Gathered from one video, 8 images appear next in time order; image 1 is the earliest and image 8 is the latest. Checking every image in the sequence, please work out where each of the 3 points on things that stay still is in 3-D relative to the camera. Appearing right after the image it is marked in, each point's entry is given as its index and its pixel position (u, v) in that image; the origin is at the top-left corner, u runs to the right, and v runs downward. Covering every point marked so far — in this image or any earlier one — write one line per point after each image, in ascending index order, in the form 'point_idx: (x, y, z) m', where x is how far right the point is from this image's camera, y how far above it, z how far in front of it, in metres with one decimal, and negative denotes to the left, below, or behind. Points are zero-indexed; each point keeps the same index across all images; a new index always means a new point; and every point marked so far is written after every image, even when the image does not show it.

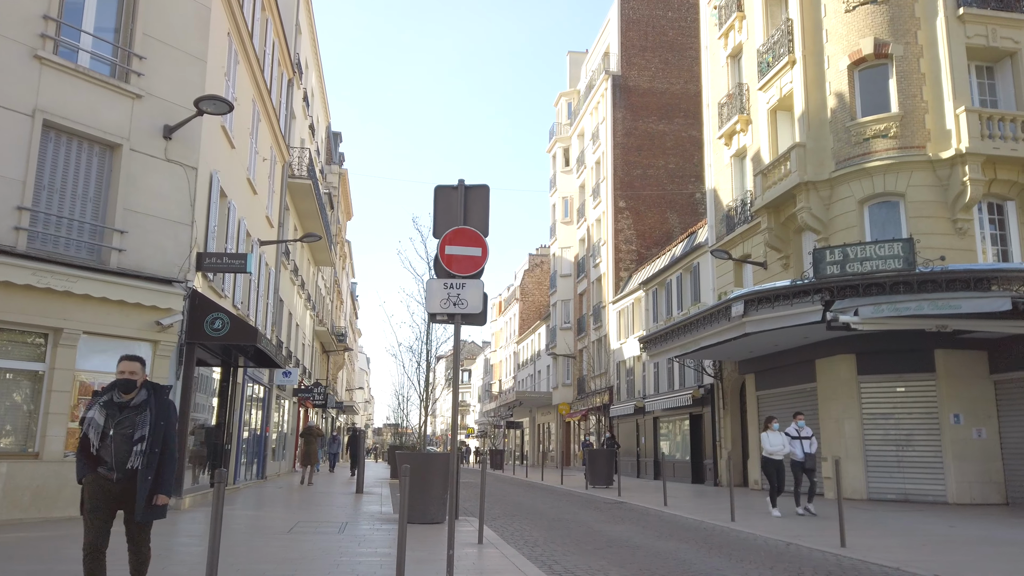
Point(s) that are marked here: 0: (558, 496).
0: (+1.1, -5.2, +18.7) m
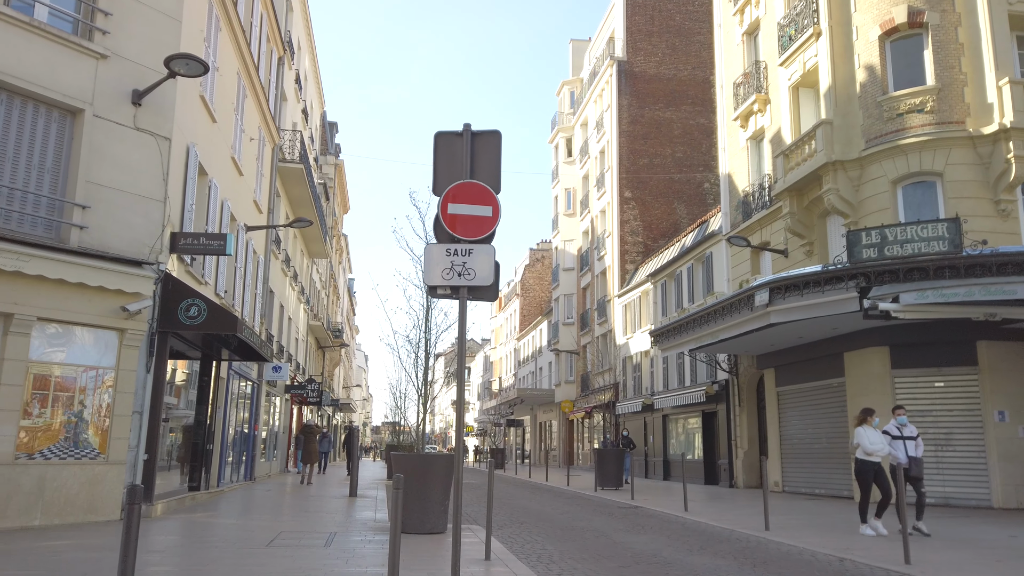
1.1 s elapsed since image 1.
0: (+1.3, -4.9, +17.3) m
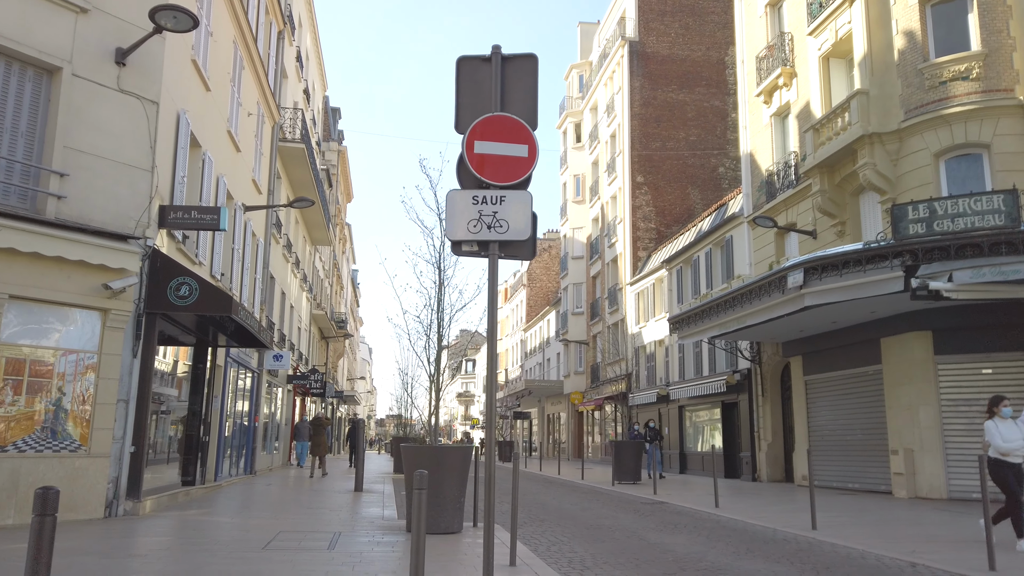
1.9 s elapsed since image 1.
0: (+1.6, -4.5, +16.3) m
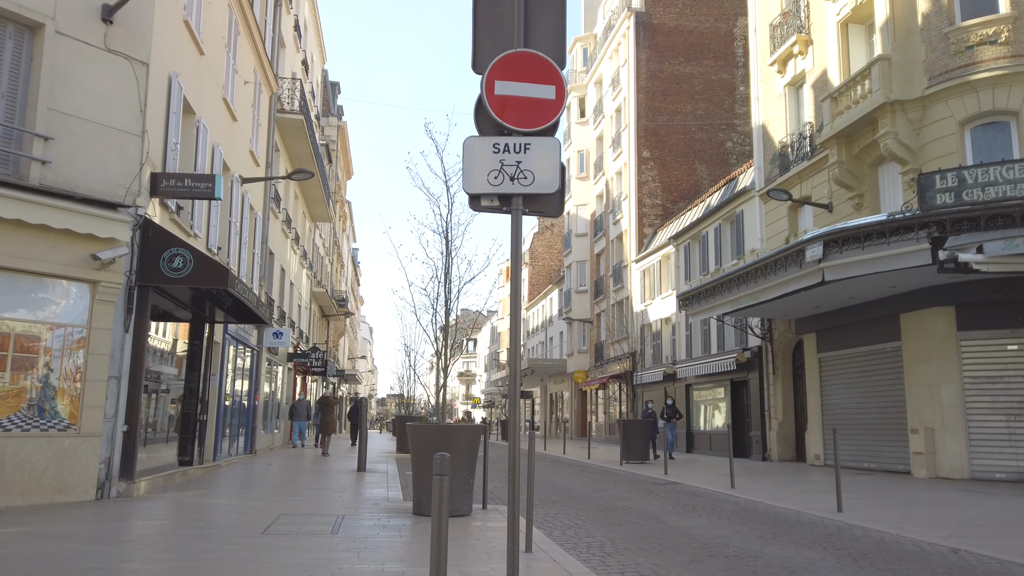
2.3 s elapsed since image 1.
0: (+1.8, -3.9, +15.8) m
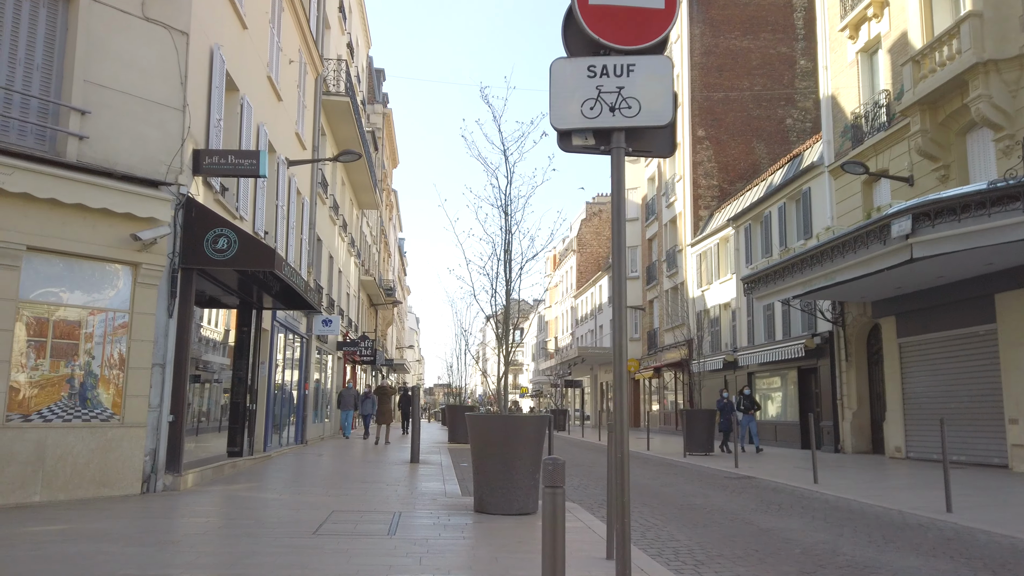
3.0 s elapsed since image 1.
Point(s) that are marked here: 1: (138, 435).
0: (+3.0, -3.6, +14.9) m
1: (-4.7, -1.9, +9.5) m
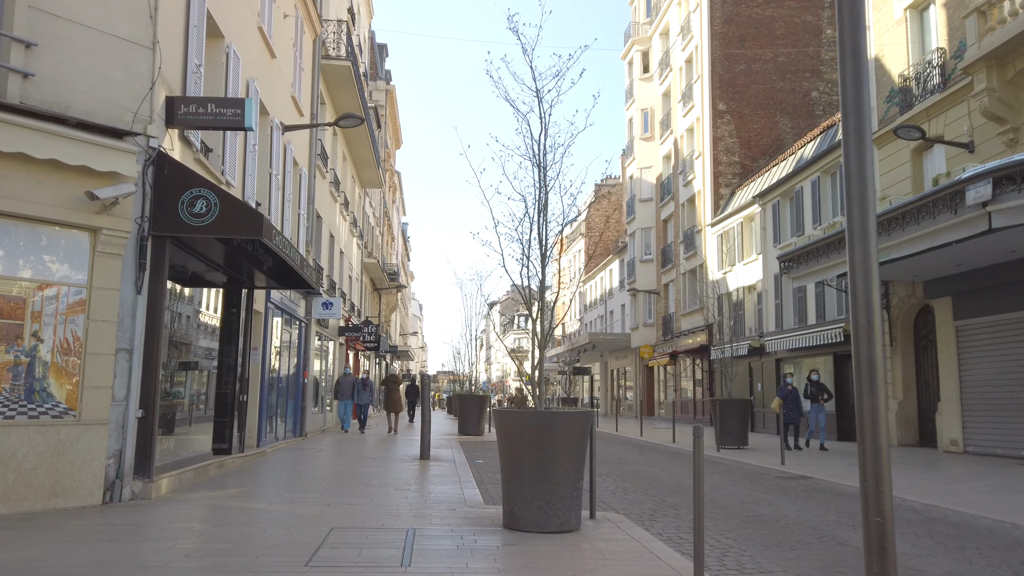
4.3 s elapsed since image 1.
0: (+3.3, -3.1, +13.3) m
1: (-4.4, -1.5, +8.0) m
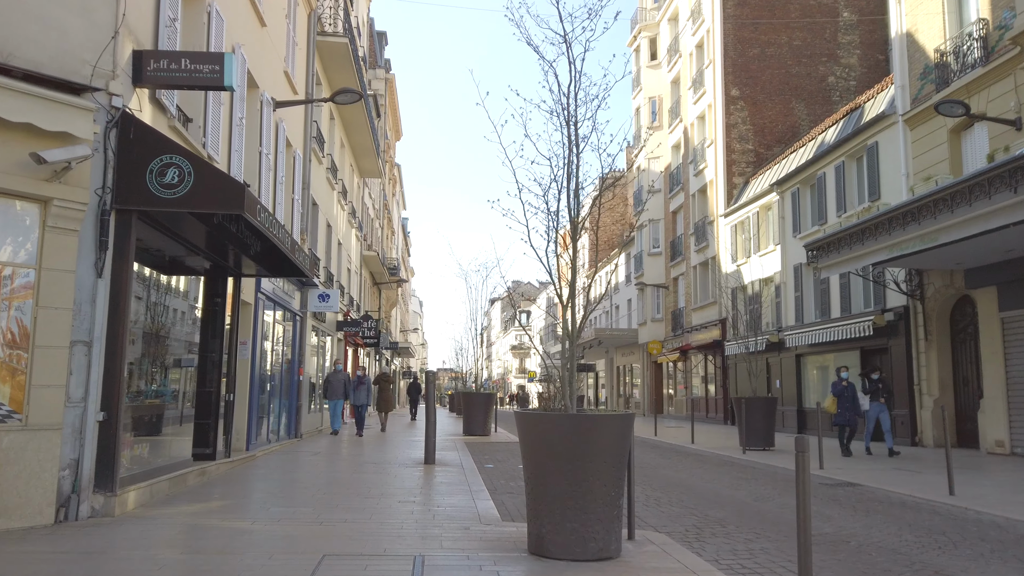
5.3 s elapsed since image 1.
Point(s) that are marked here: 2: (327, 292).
0: (+3.6, -2.9, +12.1) m
1: (-4.2, -1.4, +6.8) m
2: (-4.6, -0.1, +18.4) m
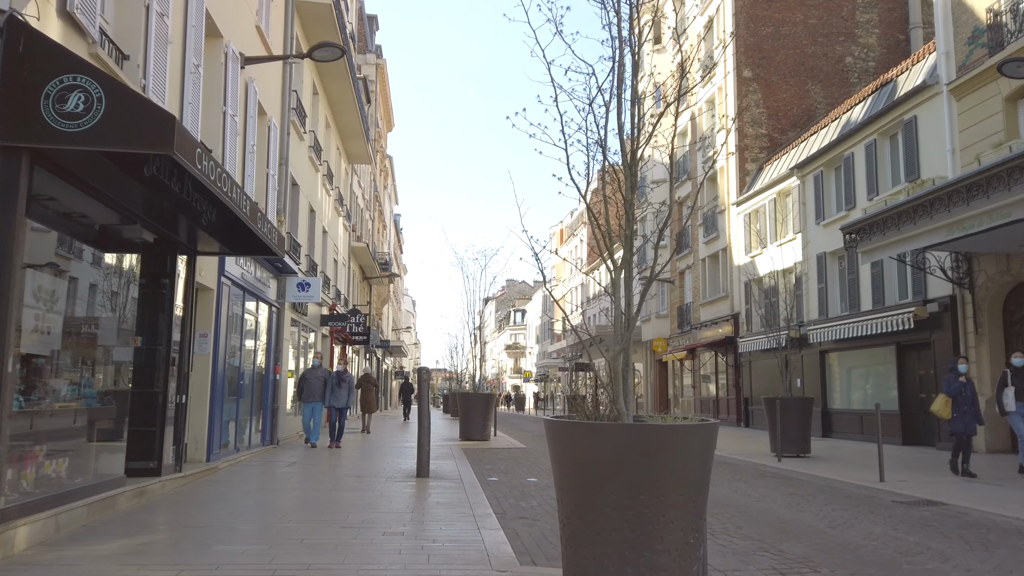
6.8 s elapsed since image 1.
0: (+3.7, -2.7, +10.3) m
1: (-4.0, -1.1, +4.8) m
2: (-4.5, +0.2, +16.5) m
